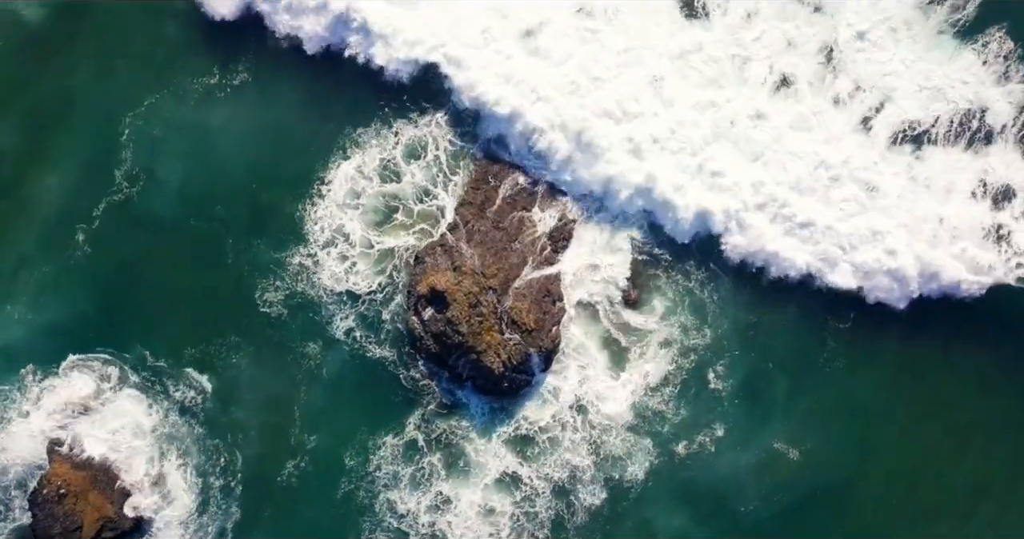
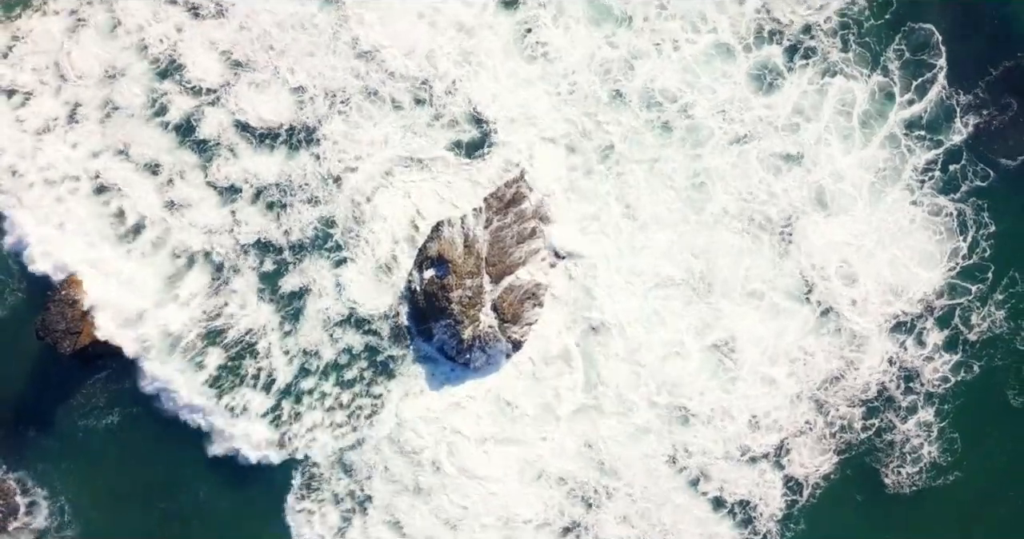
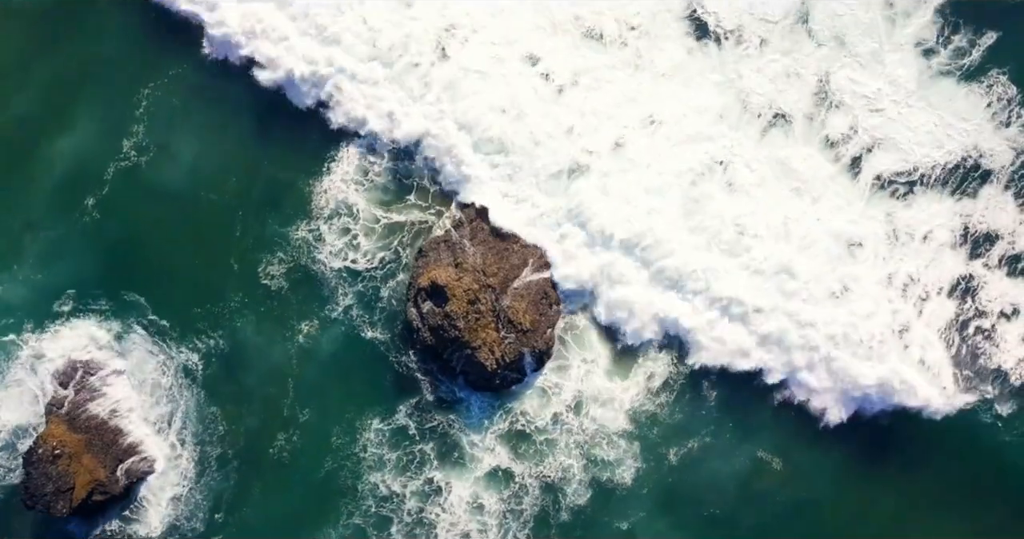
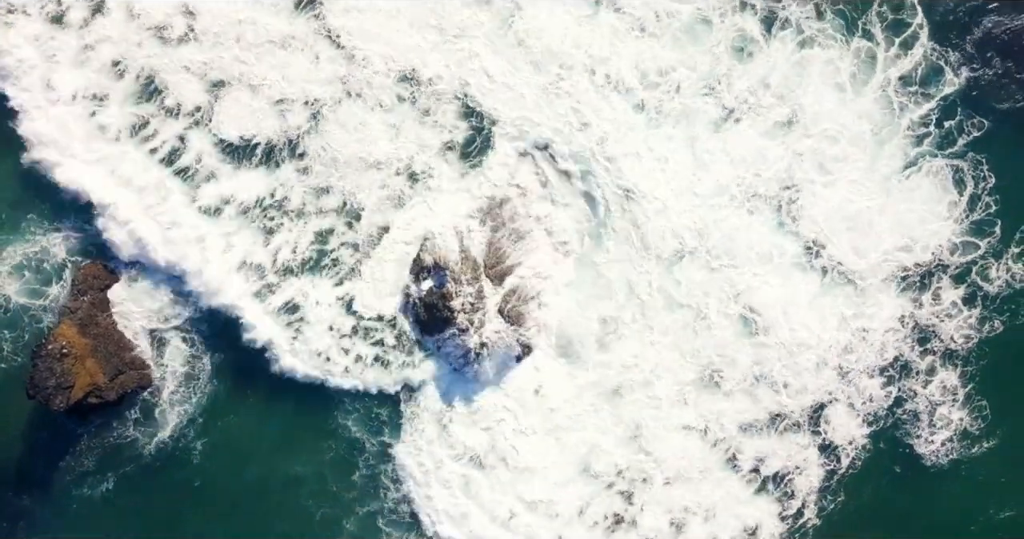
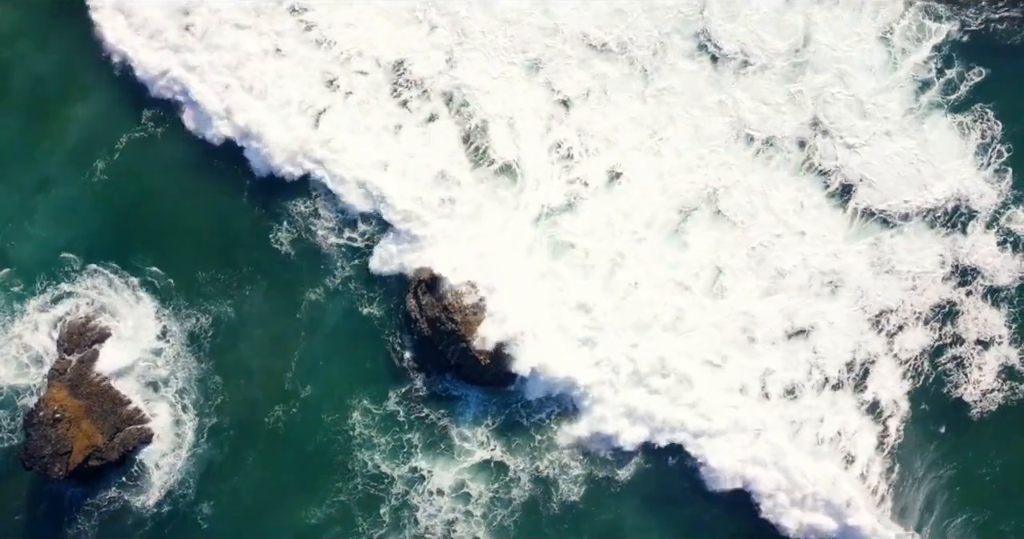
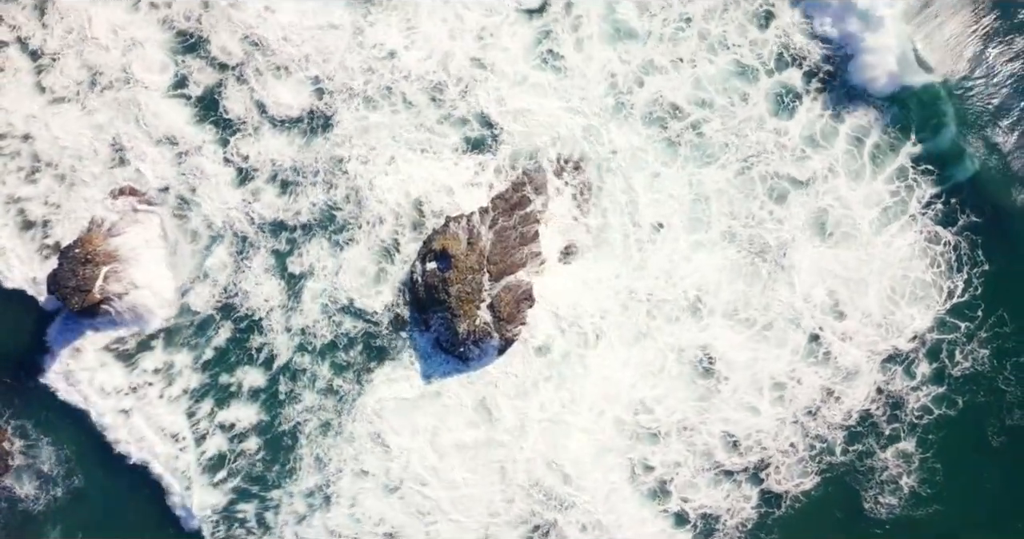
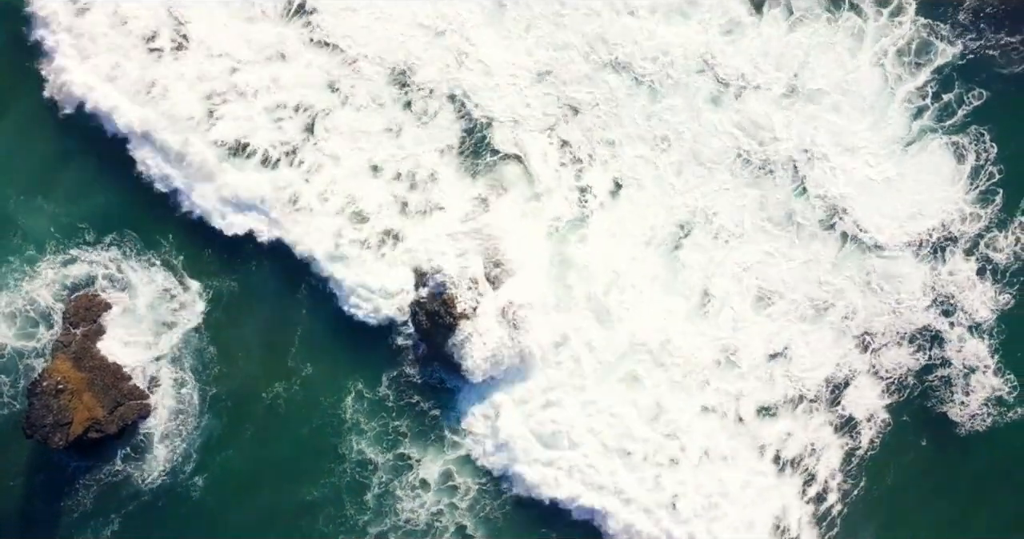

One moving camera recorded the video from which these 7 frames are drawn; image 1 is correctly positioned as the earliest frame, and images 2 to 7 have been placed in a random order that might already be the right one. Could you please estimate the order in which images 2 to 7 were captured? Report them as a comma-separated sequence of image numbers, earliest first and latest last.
3, 5, 7, 4, 2, 6
